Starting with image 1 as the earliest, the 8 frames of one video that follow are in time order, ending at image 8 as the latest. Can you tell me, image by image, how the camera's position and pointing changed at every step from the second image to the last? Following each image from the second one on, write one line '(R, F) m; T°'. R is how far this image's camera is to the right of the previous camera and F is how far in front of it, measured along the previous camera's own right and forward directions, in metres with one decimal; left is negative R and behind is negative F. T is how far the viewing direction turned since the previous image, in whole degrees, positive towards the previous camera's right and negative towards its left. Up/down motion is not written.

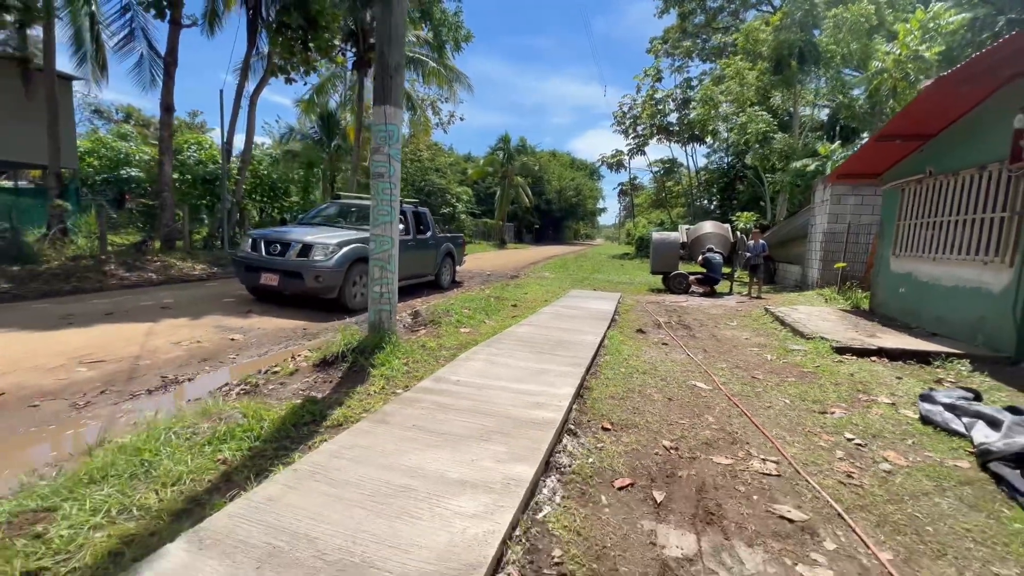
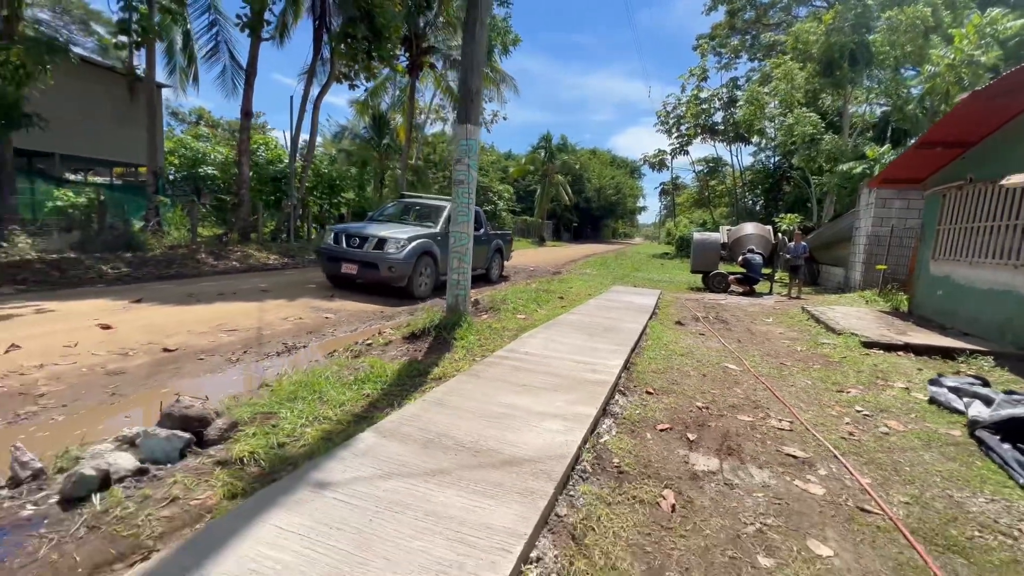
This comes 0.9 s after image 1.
(-0.3, -0.9) m; -5°
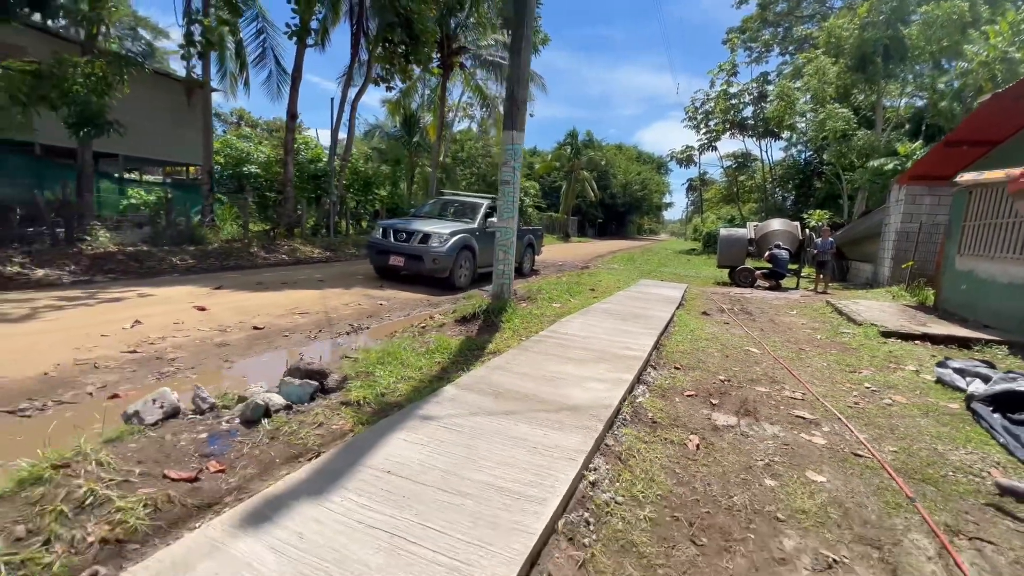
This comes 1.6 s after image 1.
(-0.2, -0.7) m; -3°
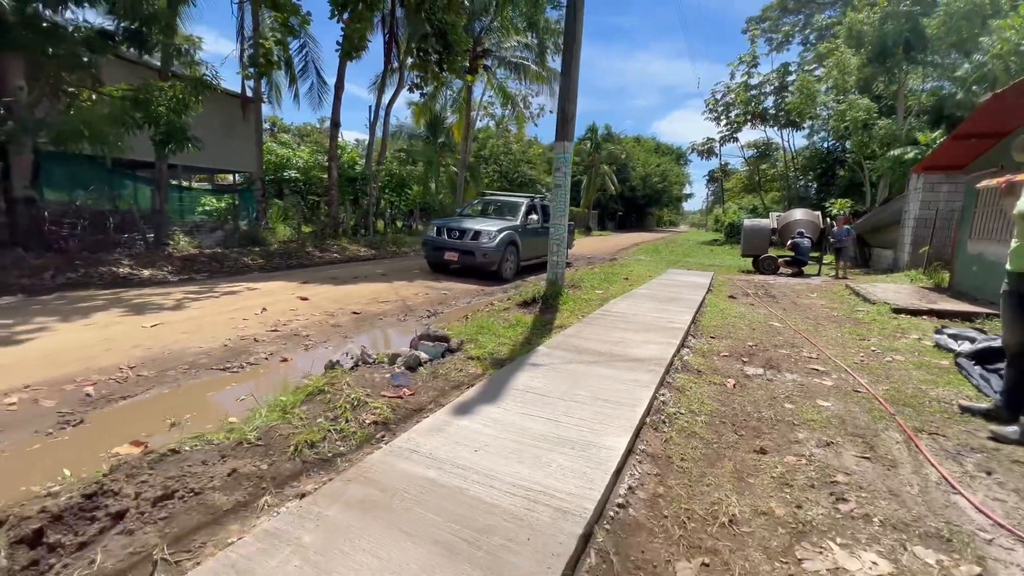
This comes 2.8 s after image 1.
(-0.6, -1.1) m; -2°
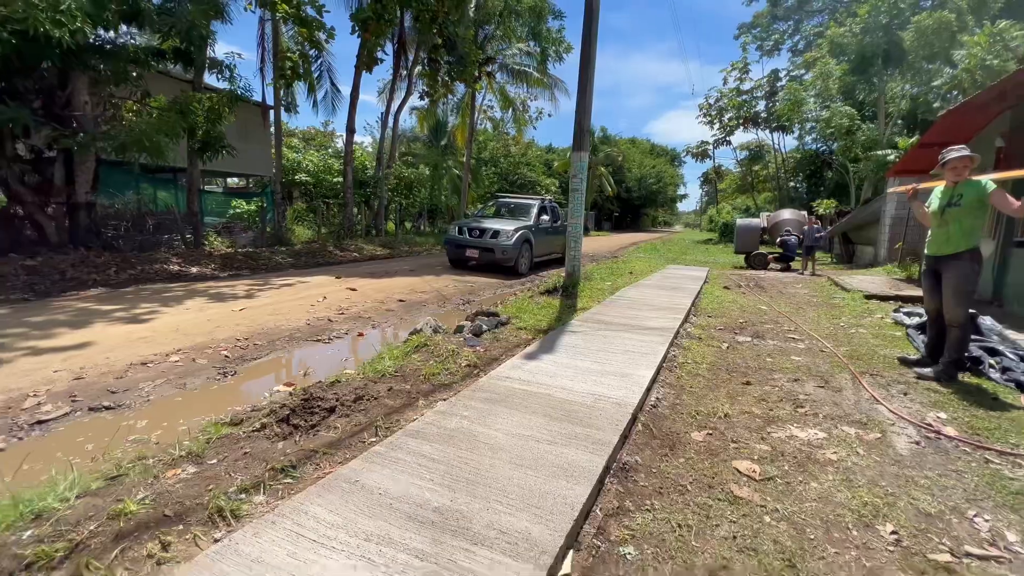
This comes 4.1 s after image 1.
(-0.5, -1.1) m; +1°
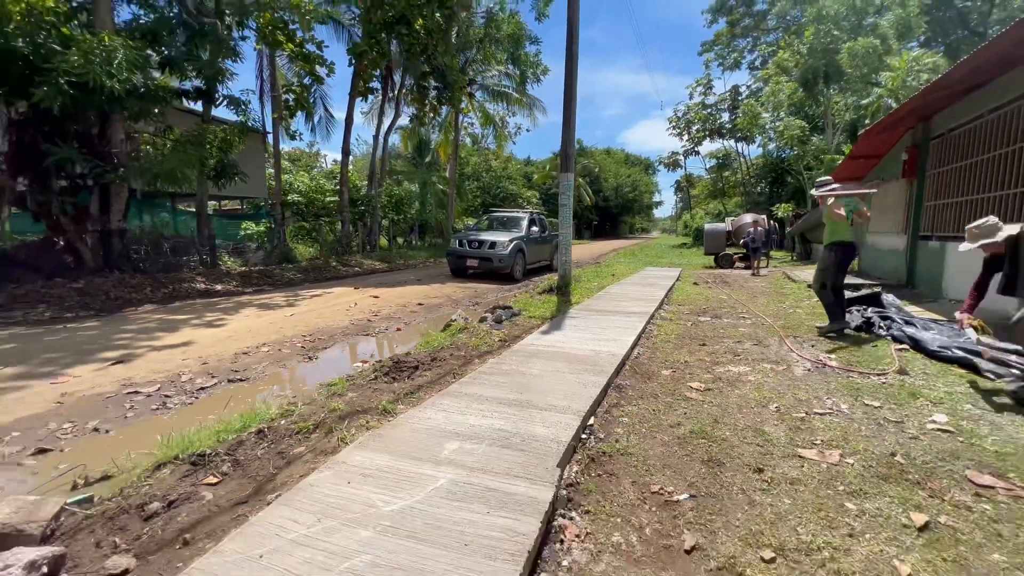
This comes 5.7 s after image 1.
(-0.4, -1.4) m; +2°
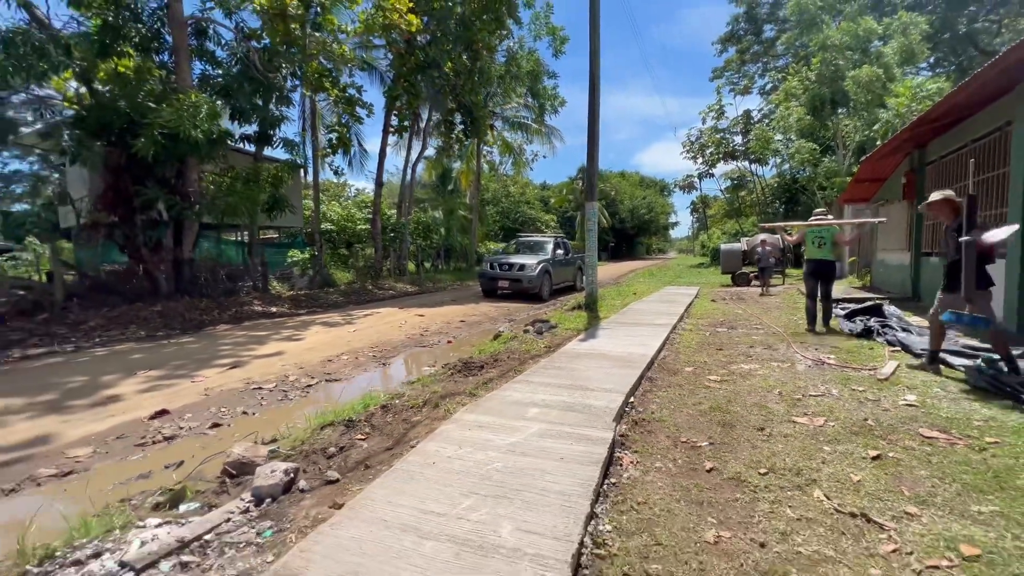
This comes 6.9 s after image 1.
(-0.4, -1.0) m; -2°
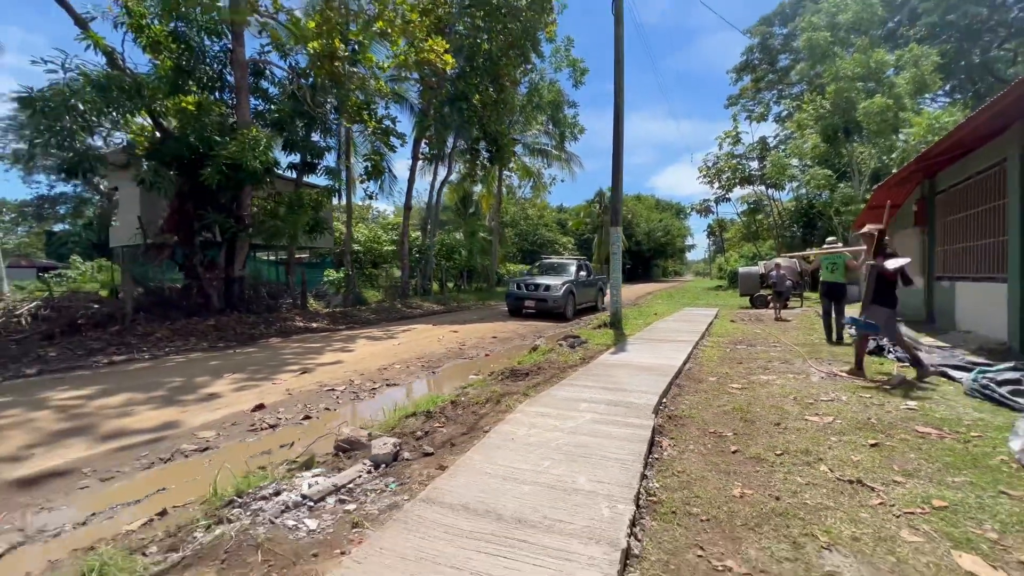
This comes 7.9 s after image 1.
(-0.4, -0.8) m; -2°
